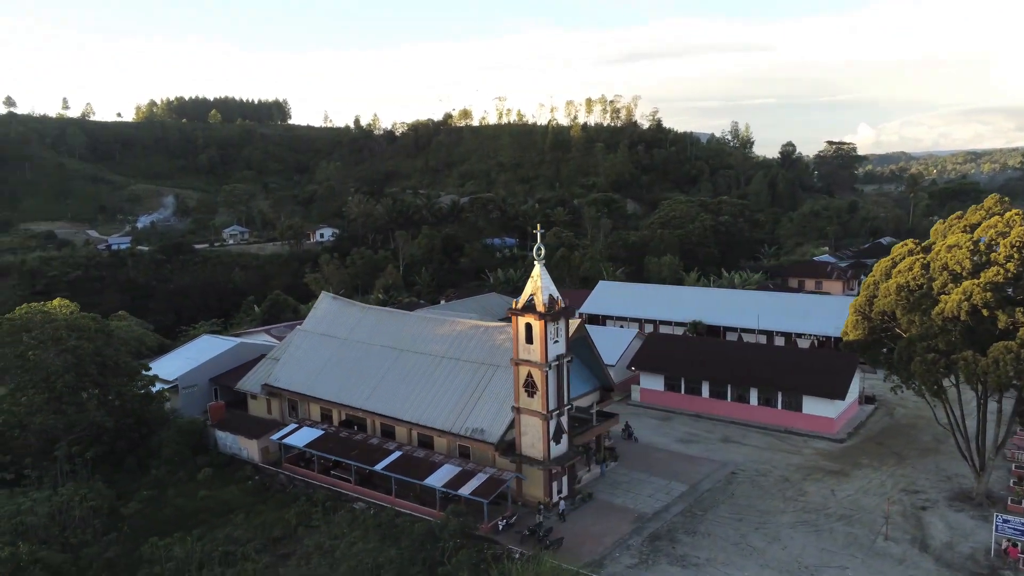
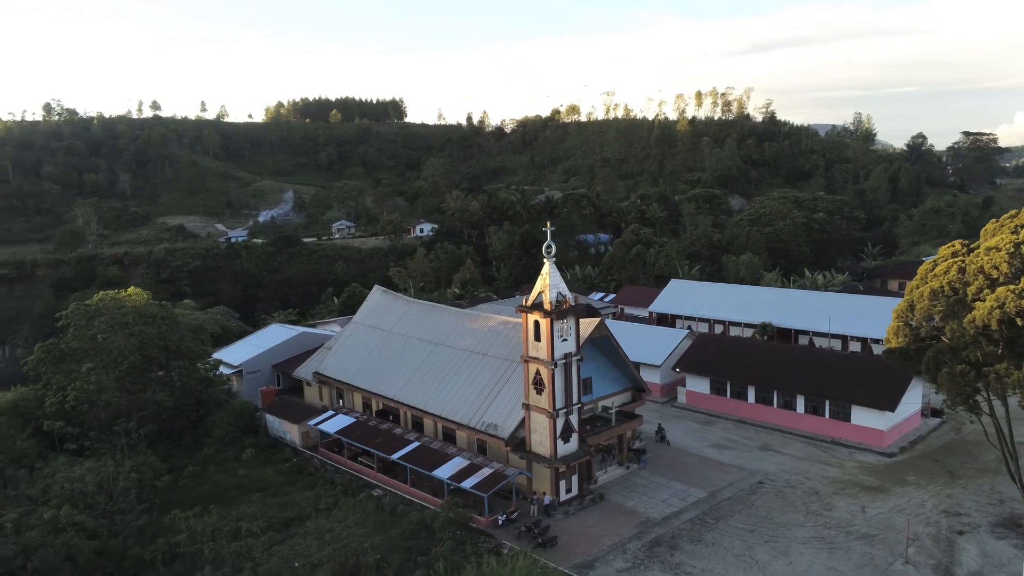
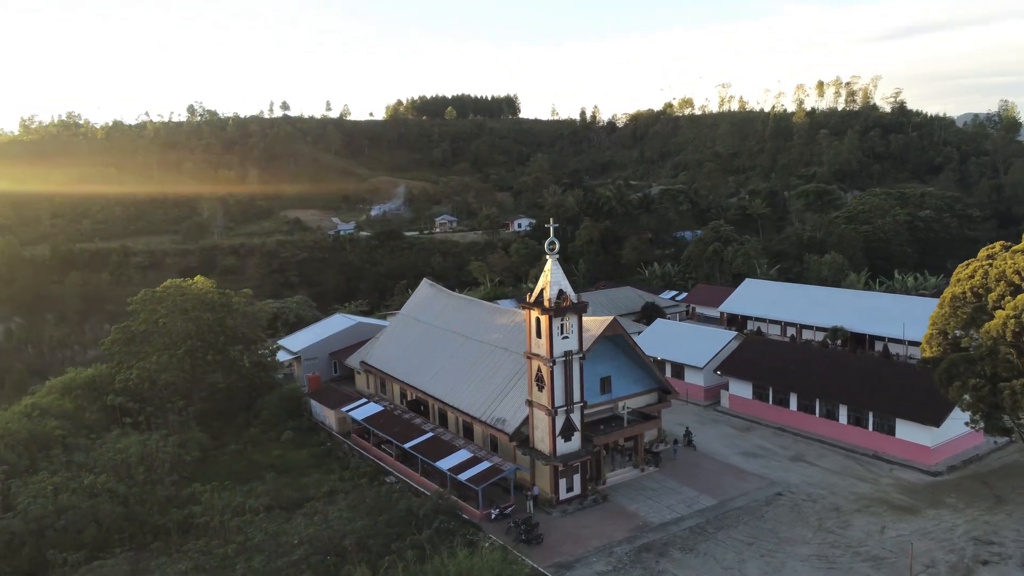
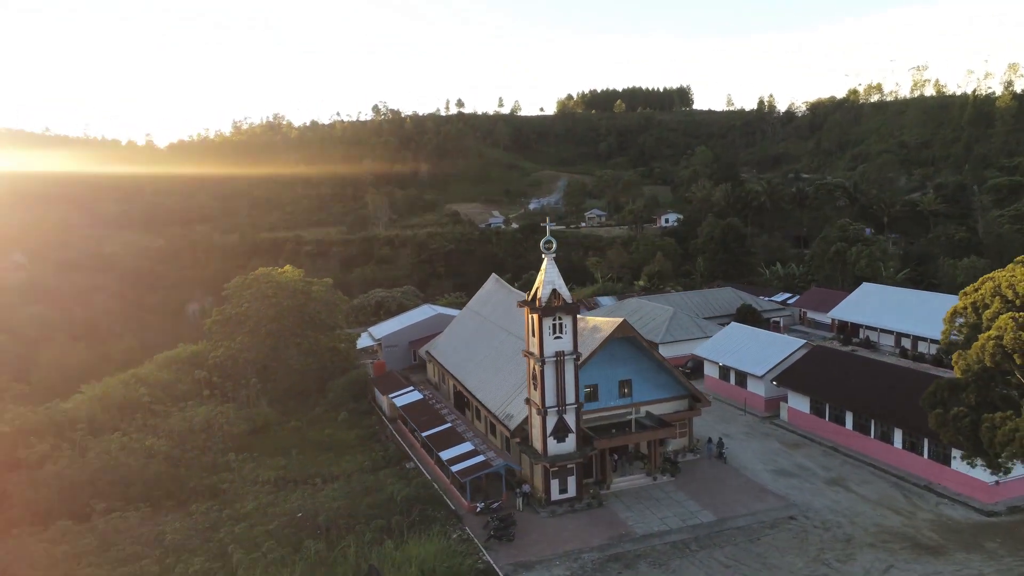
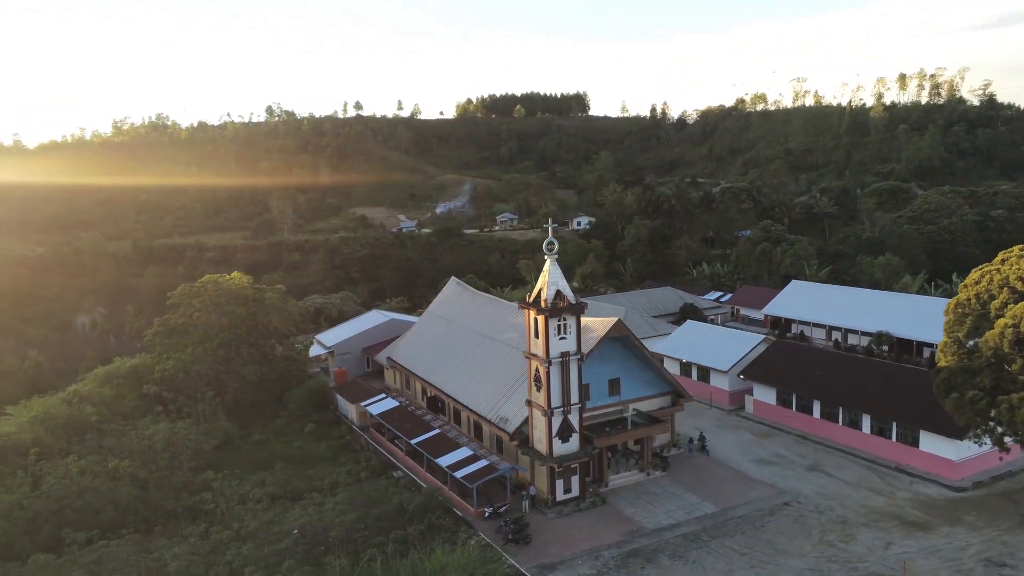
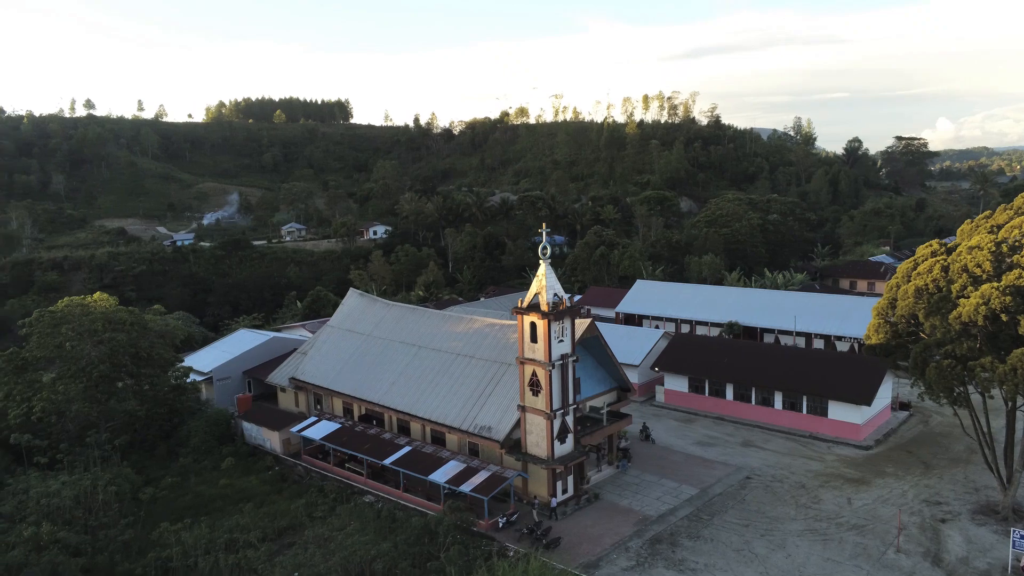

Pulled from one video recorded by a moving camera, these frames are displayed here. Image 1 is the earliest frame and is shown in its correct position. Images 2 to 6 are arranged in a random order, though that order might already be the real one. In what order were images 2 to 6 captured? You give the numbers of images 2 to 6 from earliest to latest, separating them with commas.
6, 2, 3, 5, 4
